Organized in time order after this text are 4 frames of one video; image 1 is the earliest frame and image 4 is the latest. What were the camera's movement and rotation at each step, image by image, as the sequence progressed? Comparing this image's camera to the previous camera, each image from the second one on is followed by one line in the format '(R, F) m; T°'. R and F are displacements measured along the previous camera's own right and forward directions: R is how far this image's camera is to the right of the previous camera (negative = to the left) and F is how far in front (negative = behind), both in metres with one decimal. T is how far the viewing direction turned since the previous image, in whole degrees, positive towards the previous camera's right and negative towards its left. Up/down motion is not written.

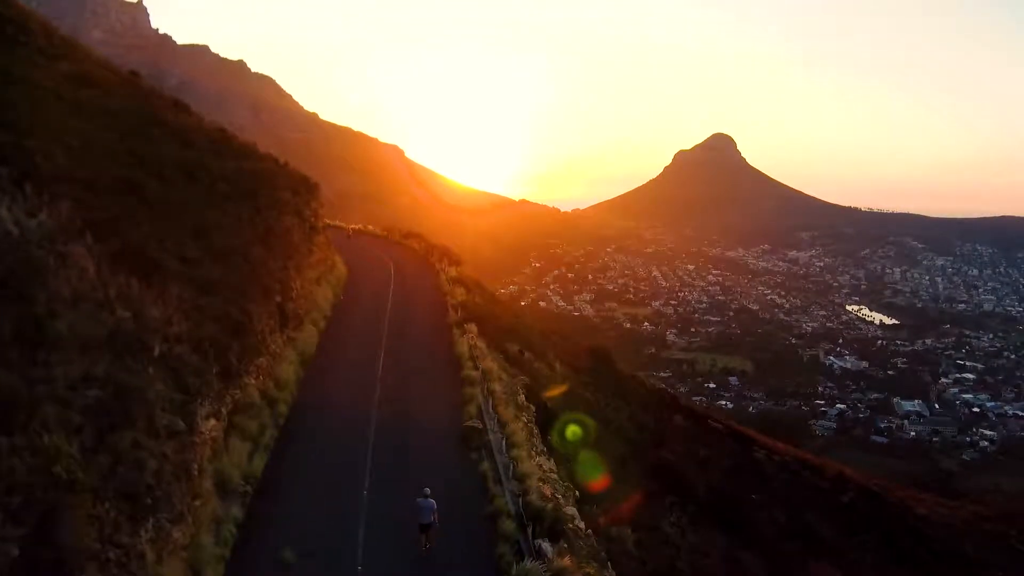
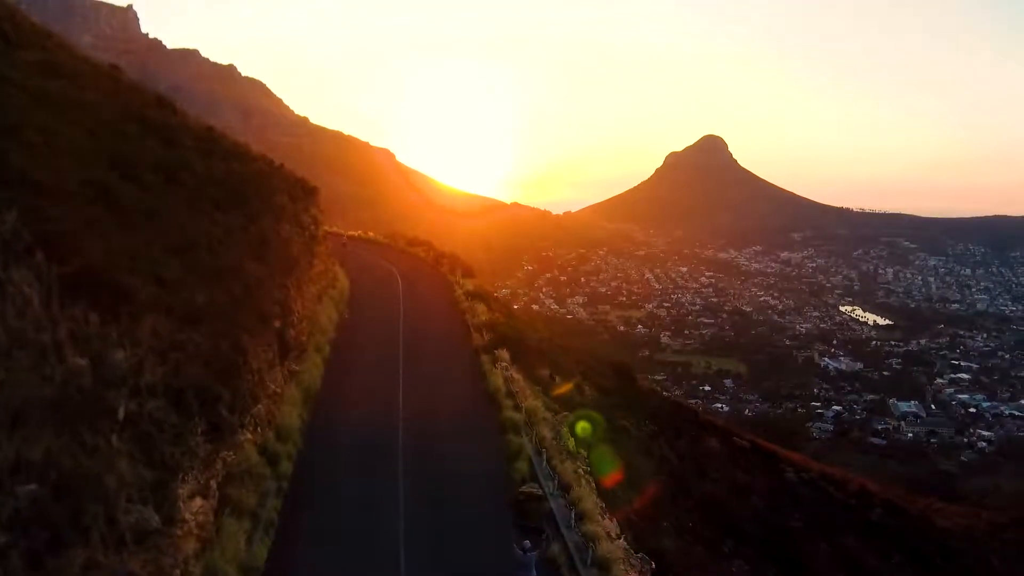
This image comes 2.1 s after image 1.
(-0.9, +2.6) m; +1°
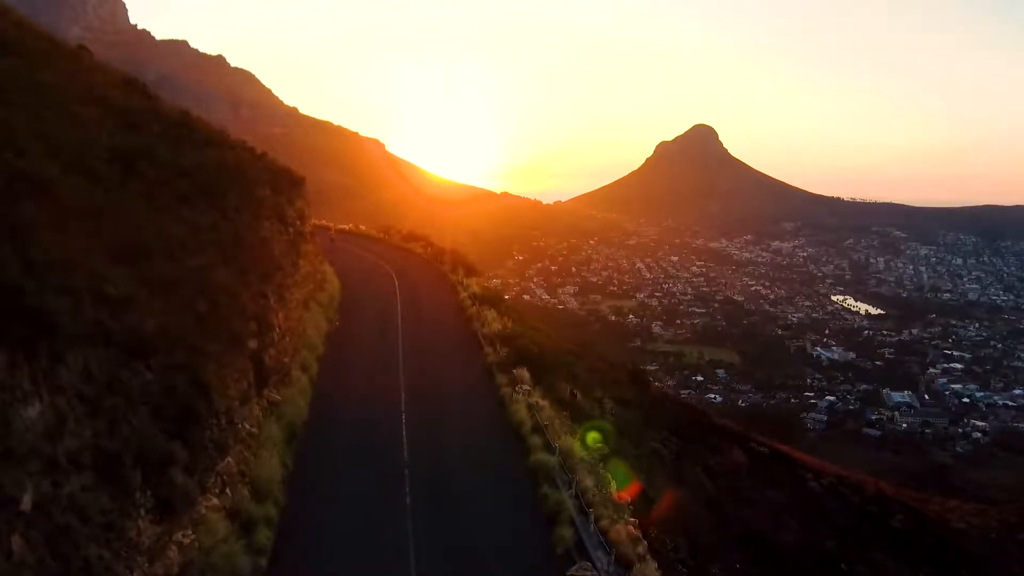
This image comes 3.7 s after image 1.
(-0.5, +2.4) m; +1°
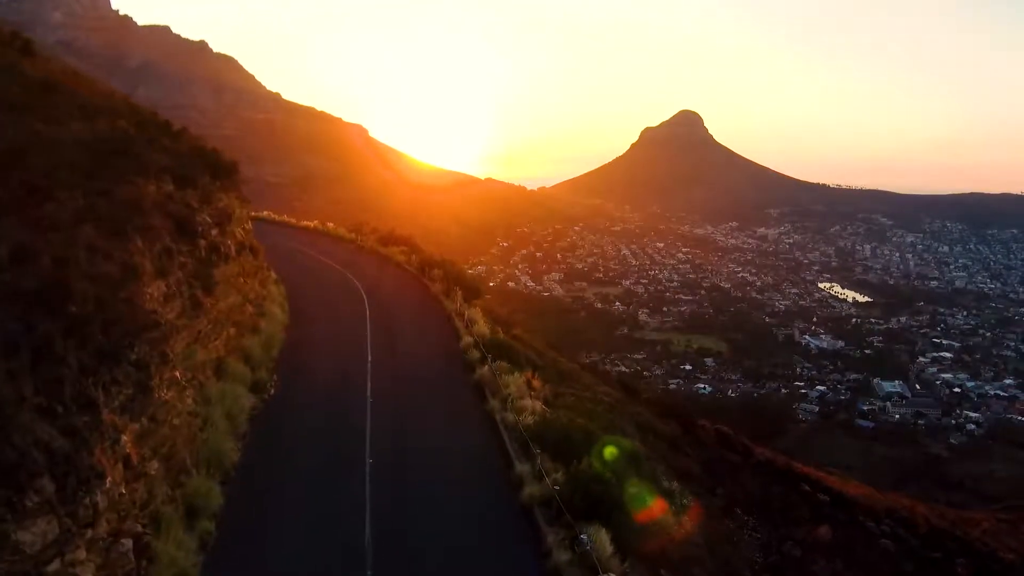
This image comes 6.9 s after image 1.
(-0.7, +6.1) m; +1°
